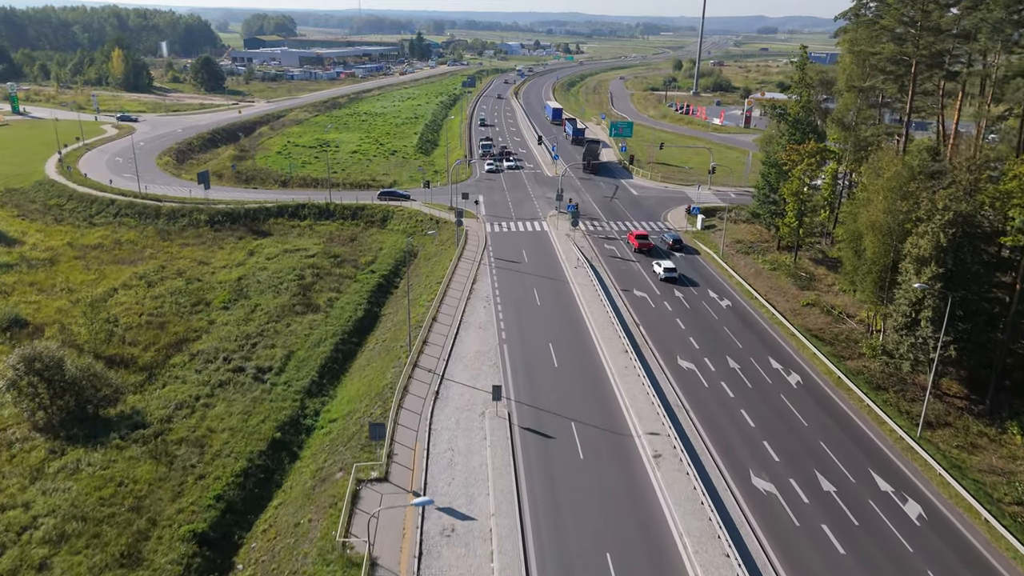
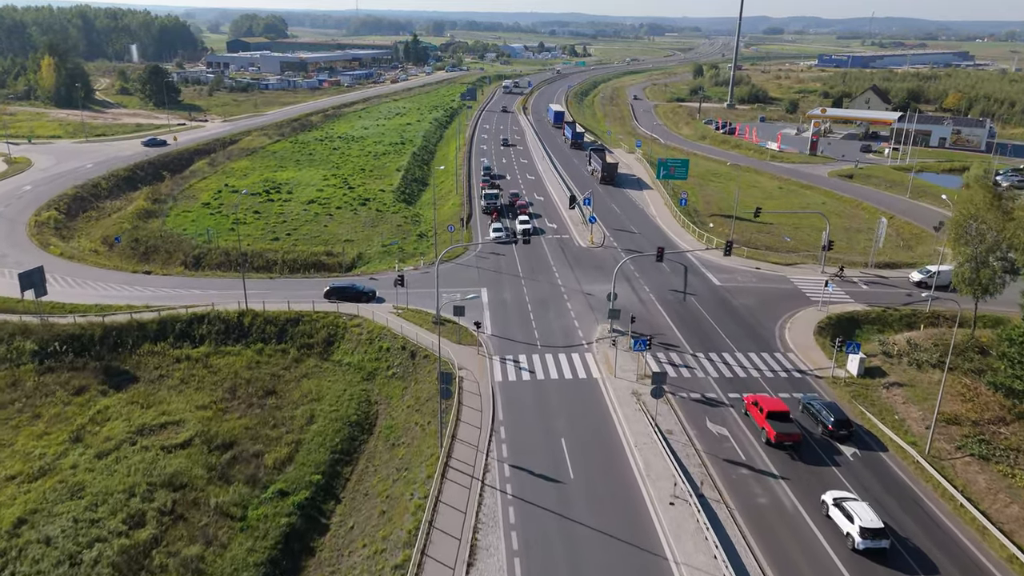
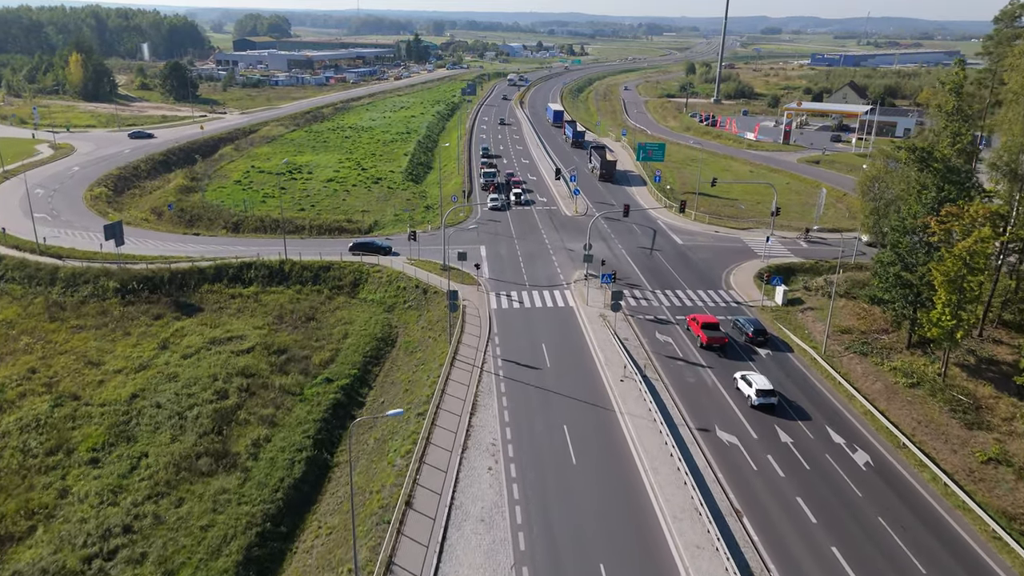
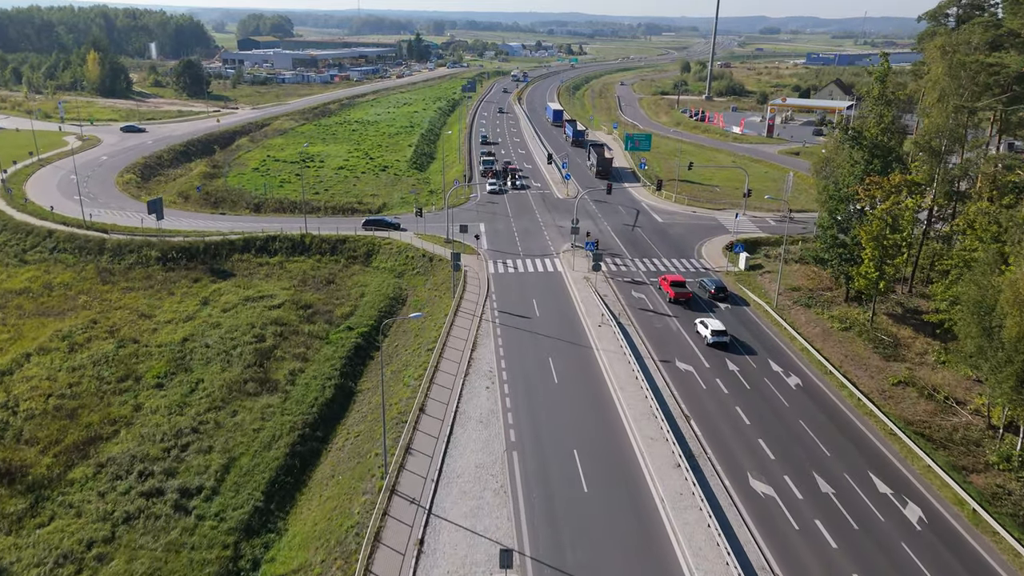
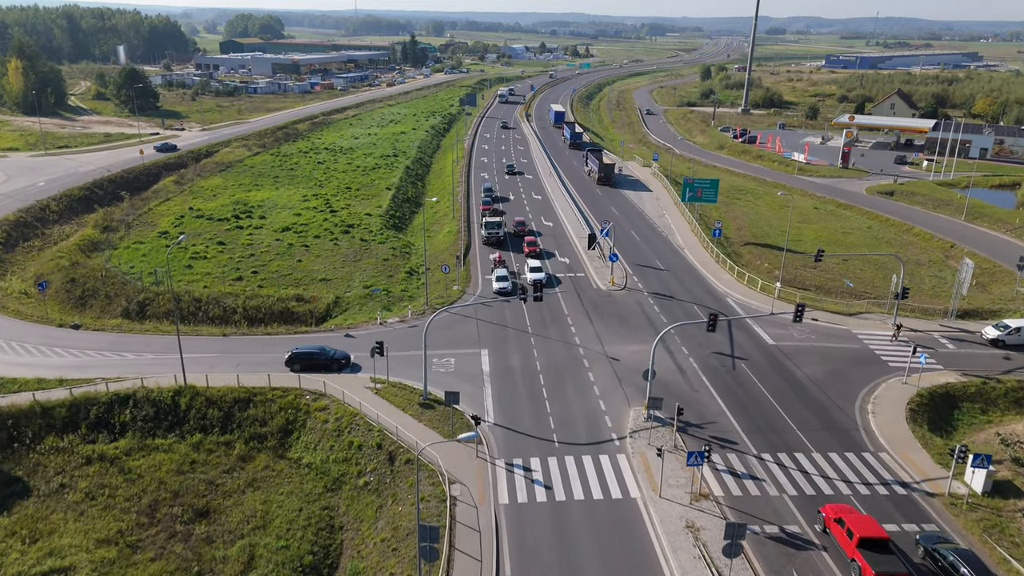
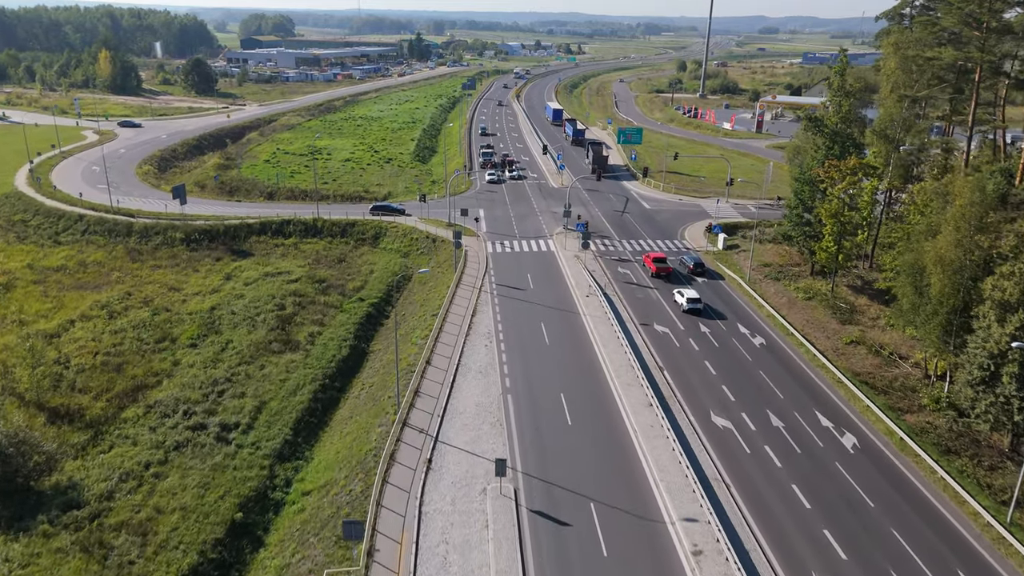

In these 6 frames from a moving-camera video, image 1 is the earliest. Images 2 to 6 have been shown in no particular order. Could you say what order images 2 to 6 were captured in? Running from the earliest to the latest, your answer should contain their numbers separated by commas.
6, 4, 3, 2, 5
